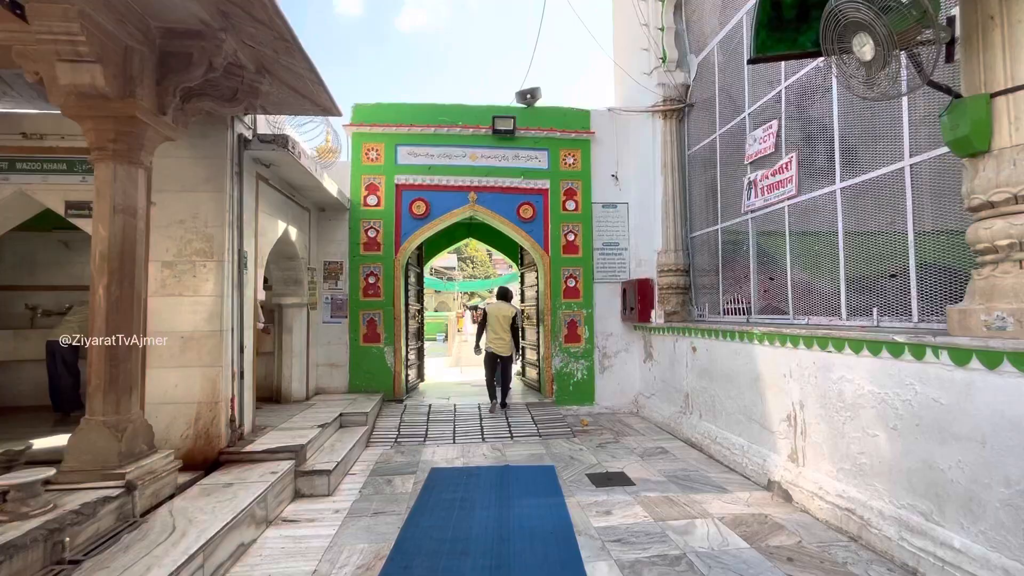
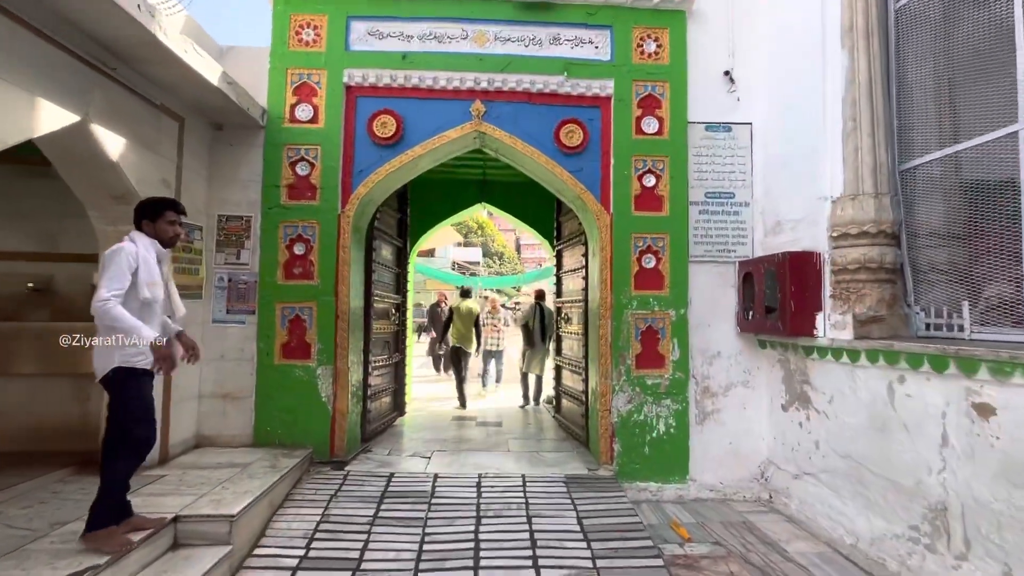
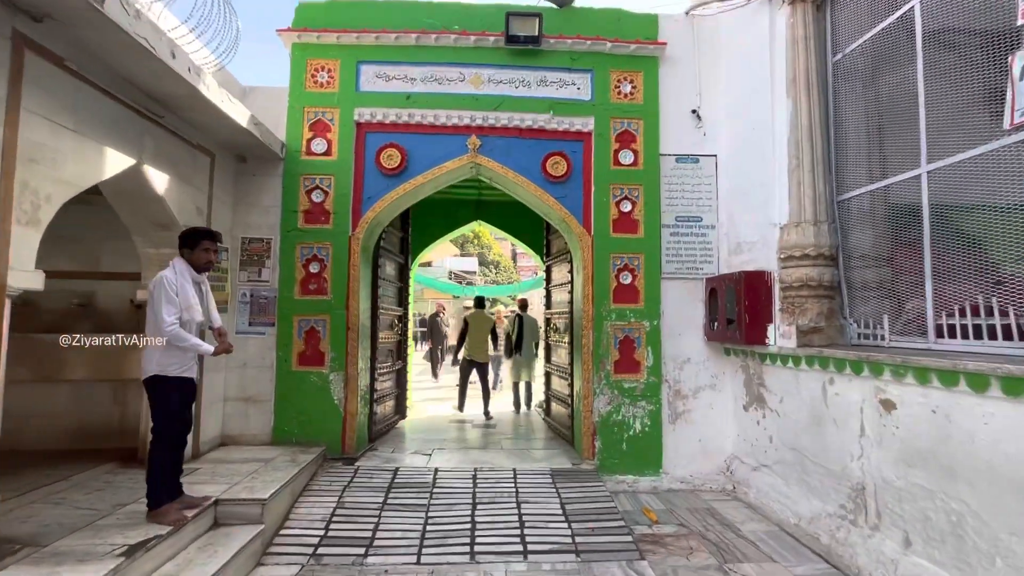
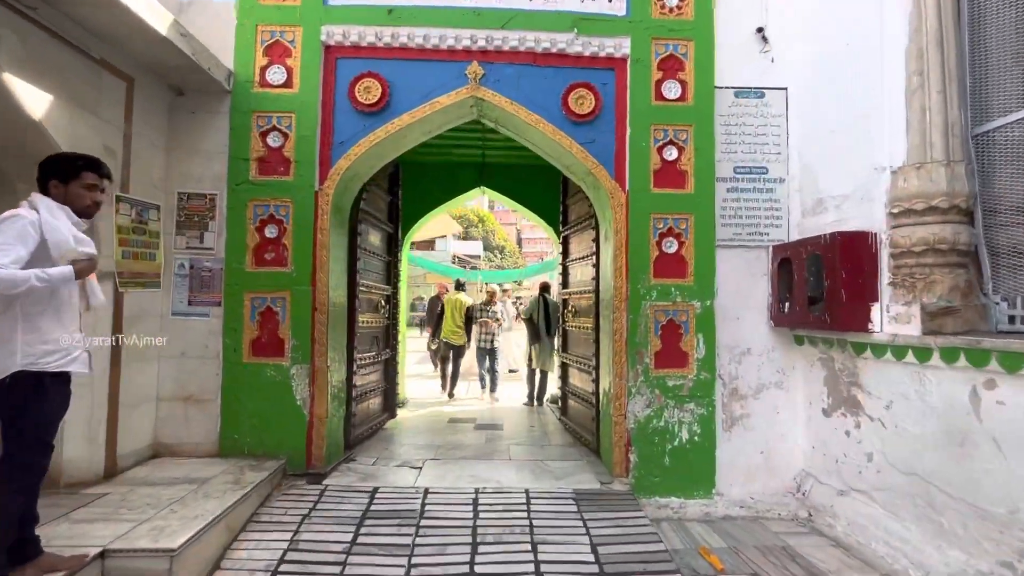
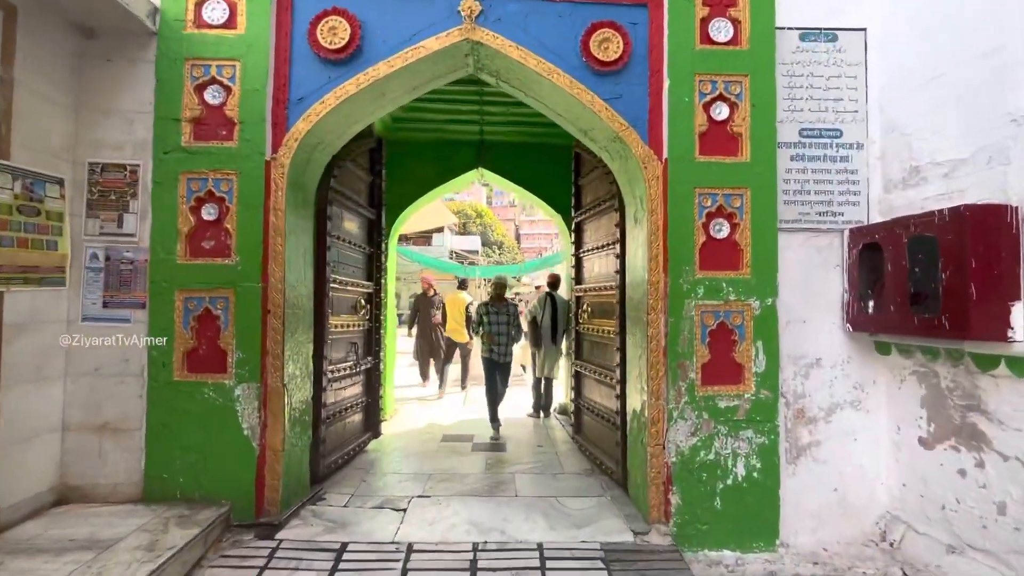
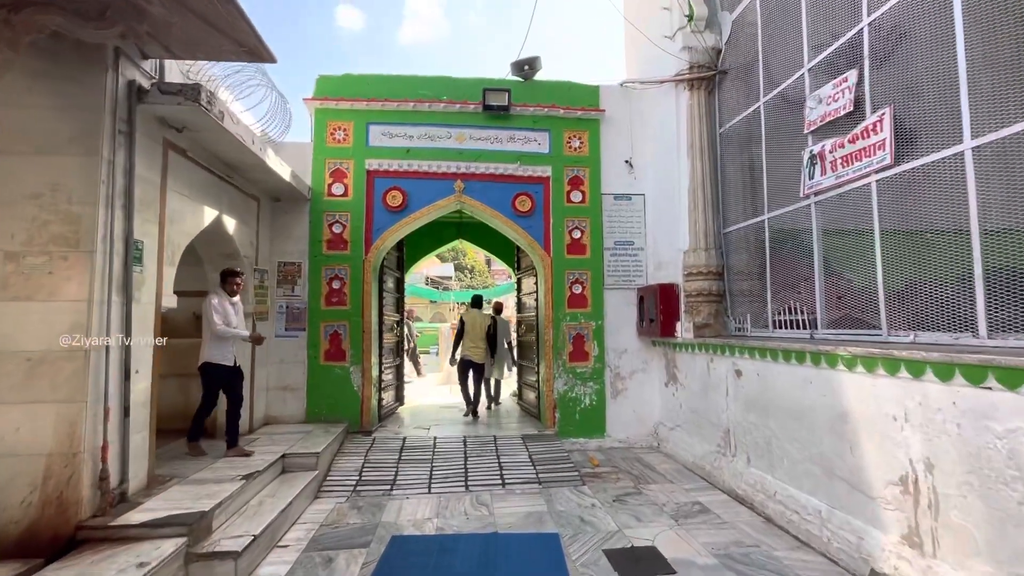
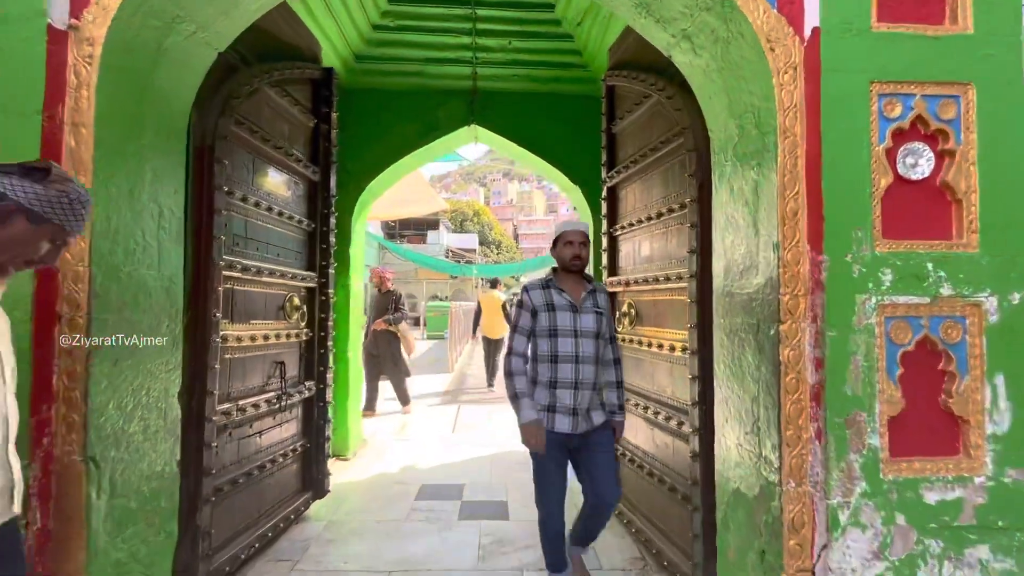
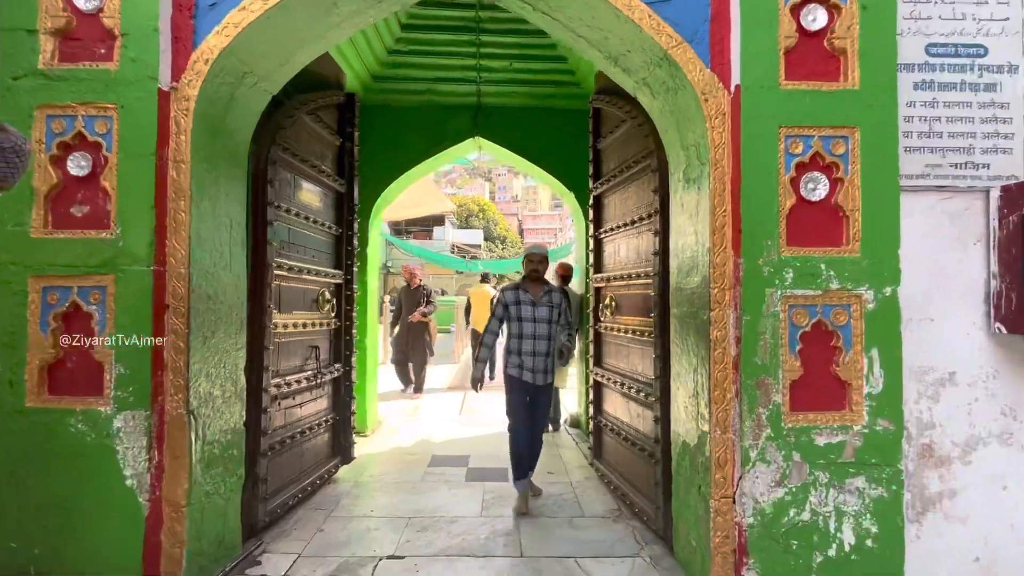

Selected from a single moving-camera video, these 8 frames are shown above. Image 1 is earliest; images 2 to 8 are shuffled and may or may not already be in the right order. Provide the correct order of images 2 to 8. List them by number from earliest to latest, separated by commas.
6, 3, 2, 4, 5, 8, 7
